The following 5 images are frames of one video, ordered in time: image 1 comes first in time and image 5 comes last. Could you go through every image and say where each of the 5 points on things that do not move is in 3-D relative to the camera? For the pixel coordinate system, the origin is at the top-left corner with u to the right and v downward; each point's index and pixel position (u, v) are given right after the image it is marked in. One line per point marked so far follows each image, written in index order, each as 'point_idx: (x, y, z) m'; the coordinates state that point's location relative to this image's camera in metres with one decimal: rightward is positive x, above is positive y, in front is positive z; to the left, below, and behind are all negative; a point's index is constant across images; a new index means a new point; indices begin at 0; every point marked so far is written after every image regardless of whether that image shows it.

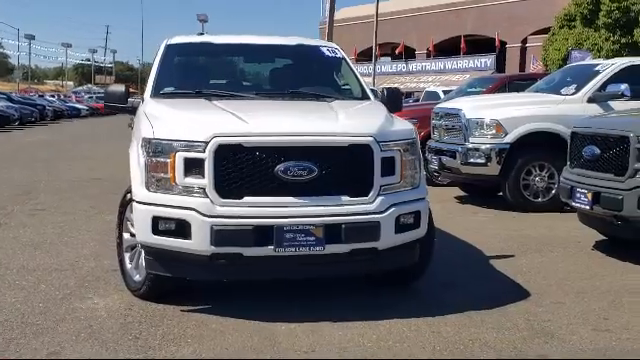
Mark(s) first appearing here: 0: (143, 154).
0: (-1.2, +0.2, +5.4) m
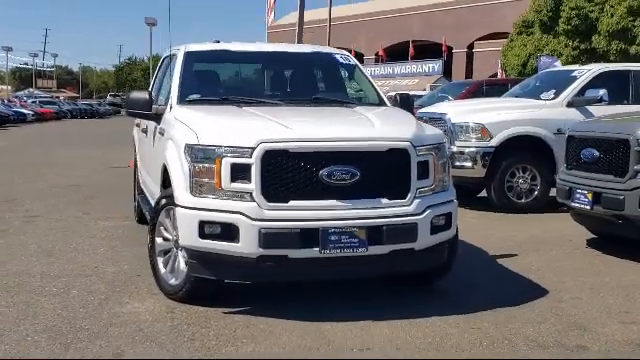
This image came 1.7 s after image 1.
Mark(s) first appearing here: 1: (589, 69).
0: (-0.9, +0.1, +5.5) m
1: (+4.1, +1.7, +12.2) m
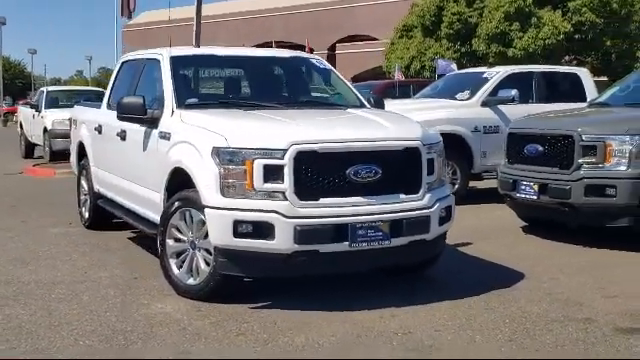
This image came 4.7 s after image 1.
0: (-0.8, +0.1, +5.7) m
1: (+3.0, +1.8, +13.1) m
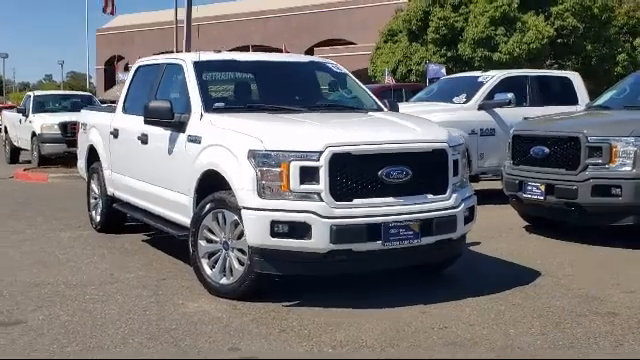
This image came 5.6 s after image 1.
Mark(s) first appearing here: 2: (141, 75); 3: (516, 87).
0: (-0.5, +0.1, +5.9) m
1: (+2.9, +1.8, +13.4) m
2: (-2.0, +1.1, +8.6) m
3: (+3.3, +1.6, +13.4) m
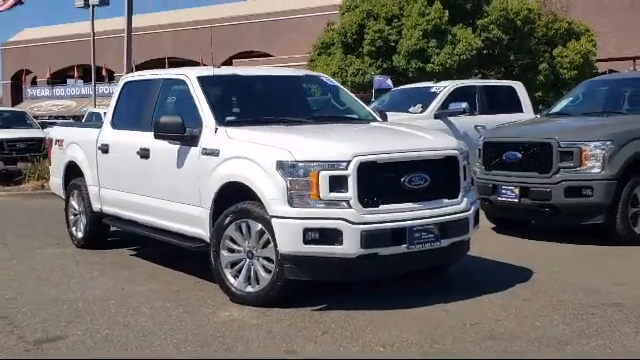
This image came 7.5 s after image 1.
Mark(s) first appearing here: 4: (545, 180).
0: (-0.3, 0.0, +6.1) m
1: (+2.2, +1.7, +14.0) m
2: (-2.1, +1.0, +8.7) m
3: (+2.6, +1.5, +14.0) m
4: (+2.6, 0.0, +9.2) m
